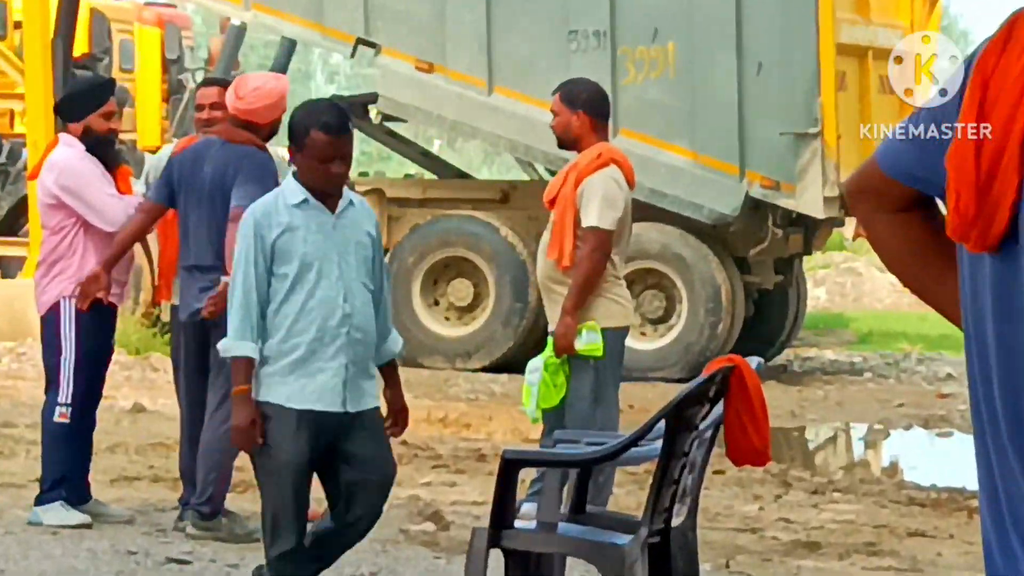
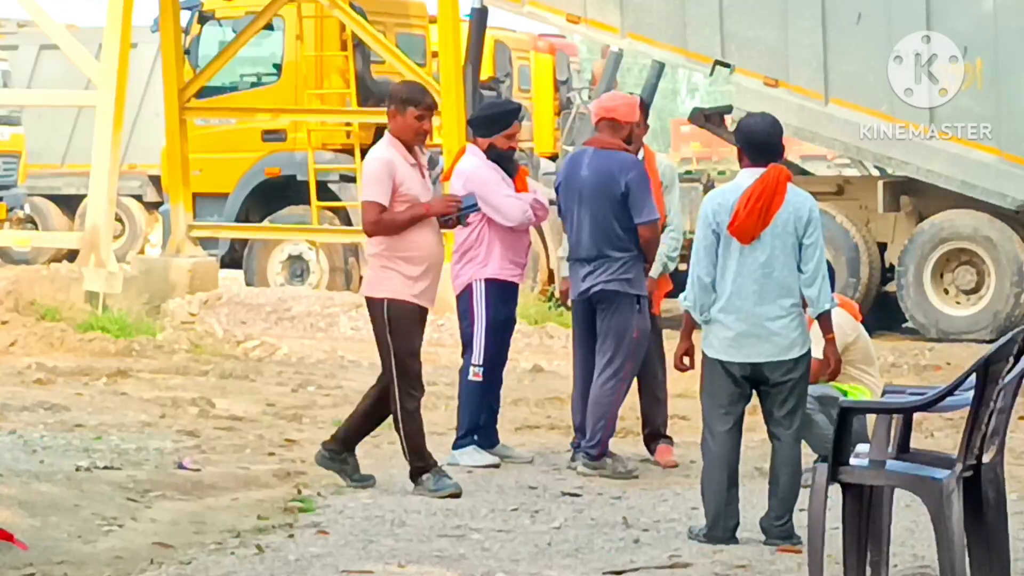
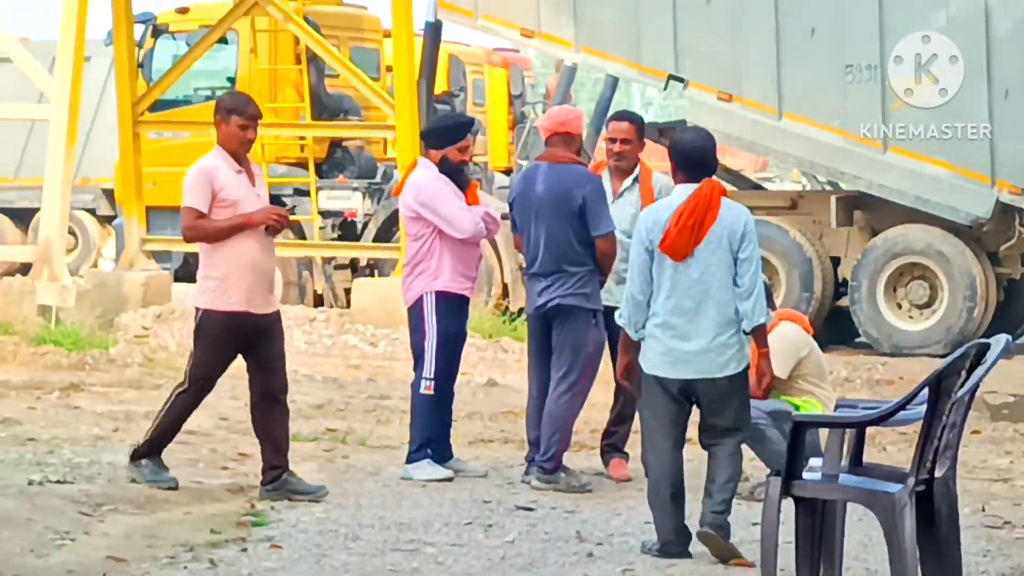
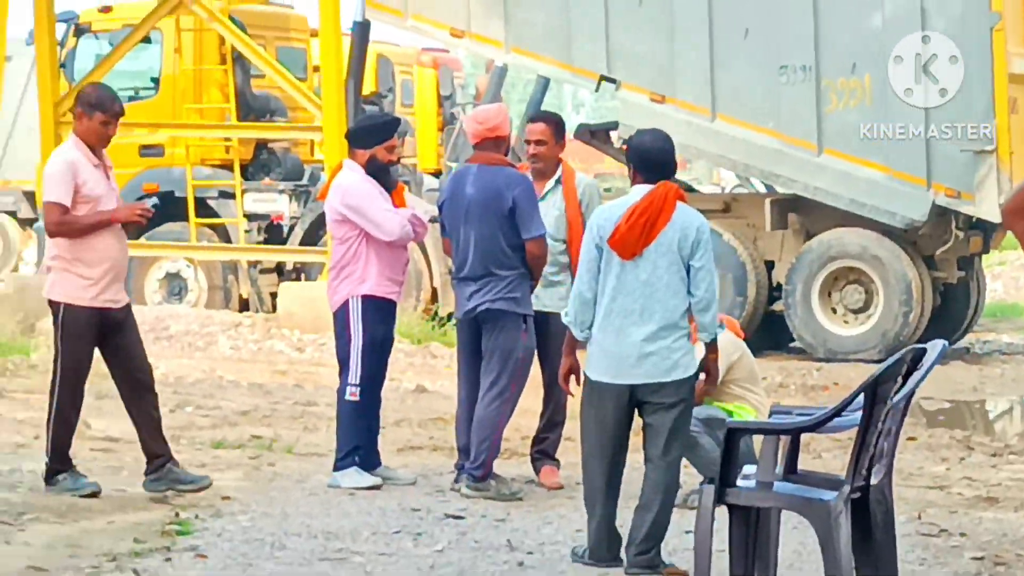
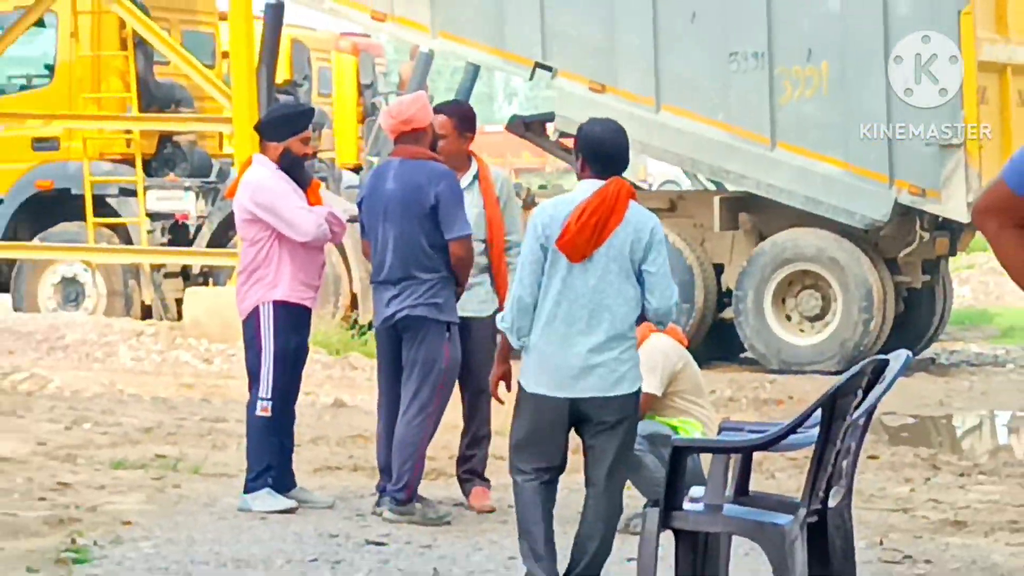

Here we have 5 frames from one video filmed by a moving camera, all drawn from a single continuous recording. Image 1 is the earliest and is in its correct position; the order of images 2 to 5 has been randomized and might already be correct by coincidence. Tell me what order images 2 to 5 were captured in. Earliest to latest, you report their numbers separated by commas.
5, 4, 3, 2
